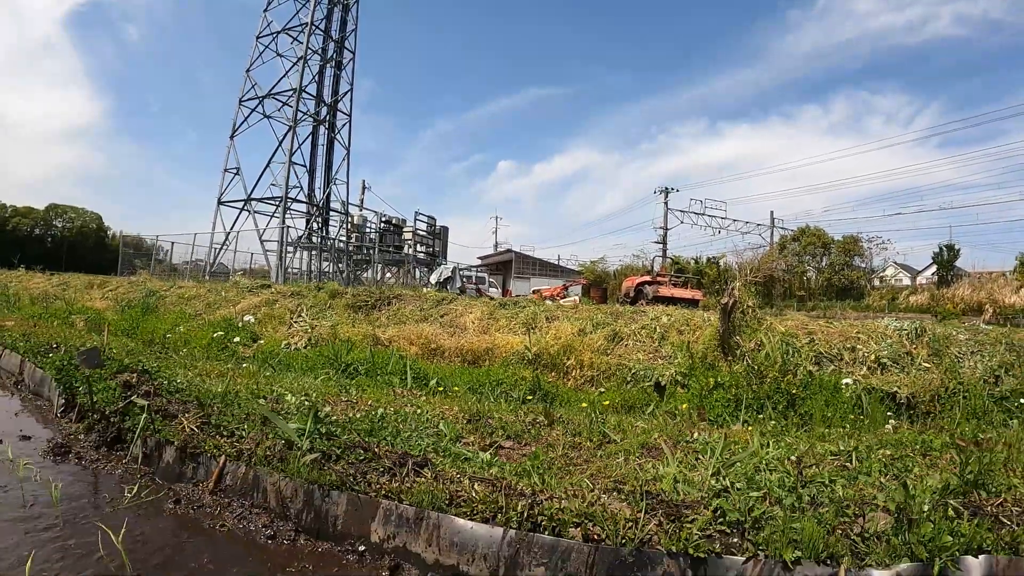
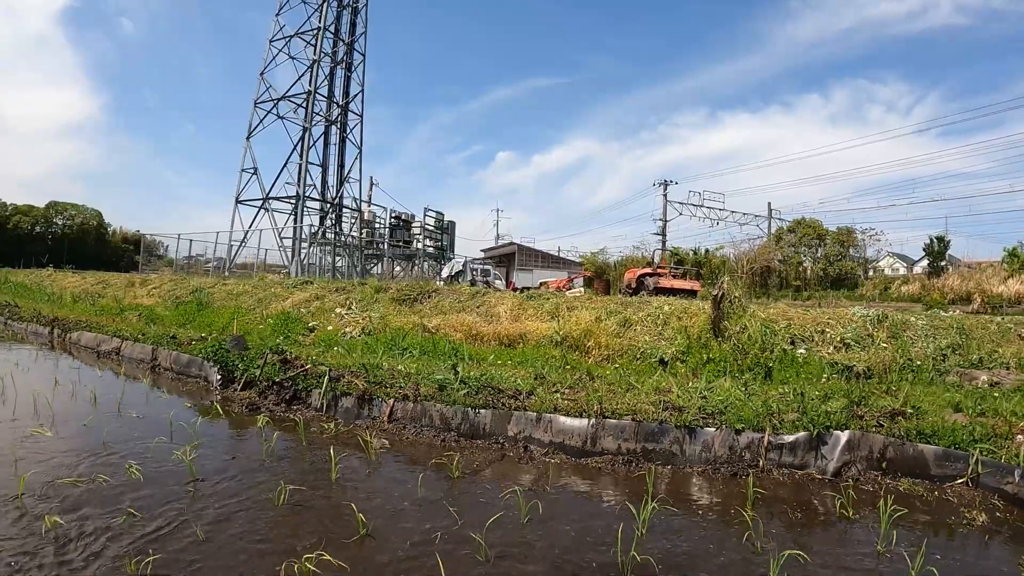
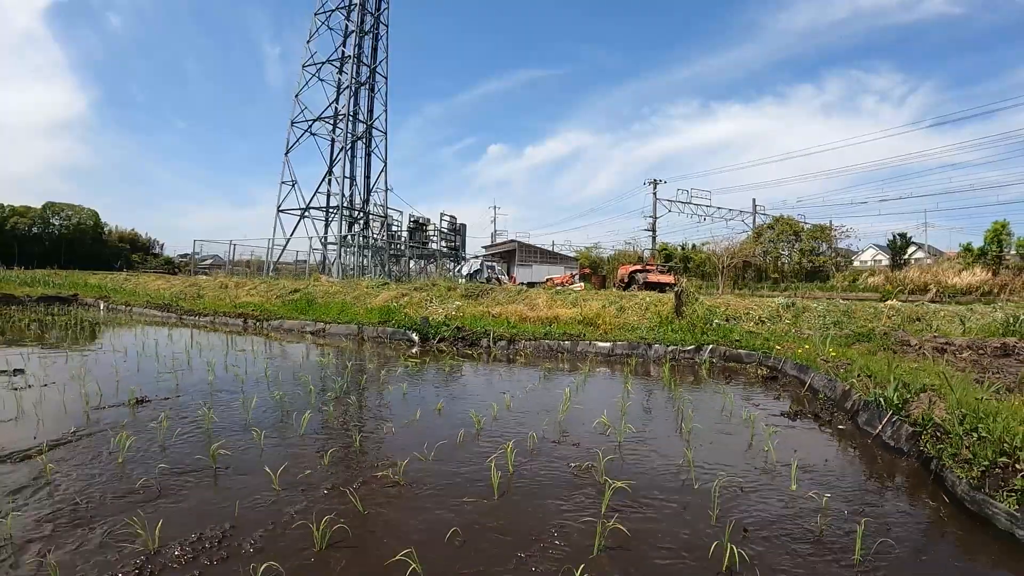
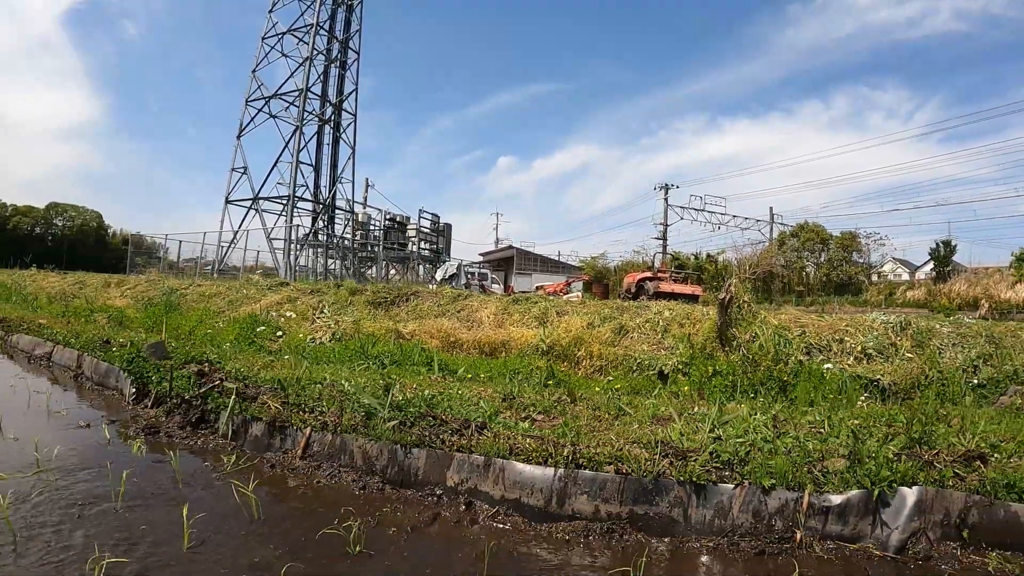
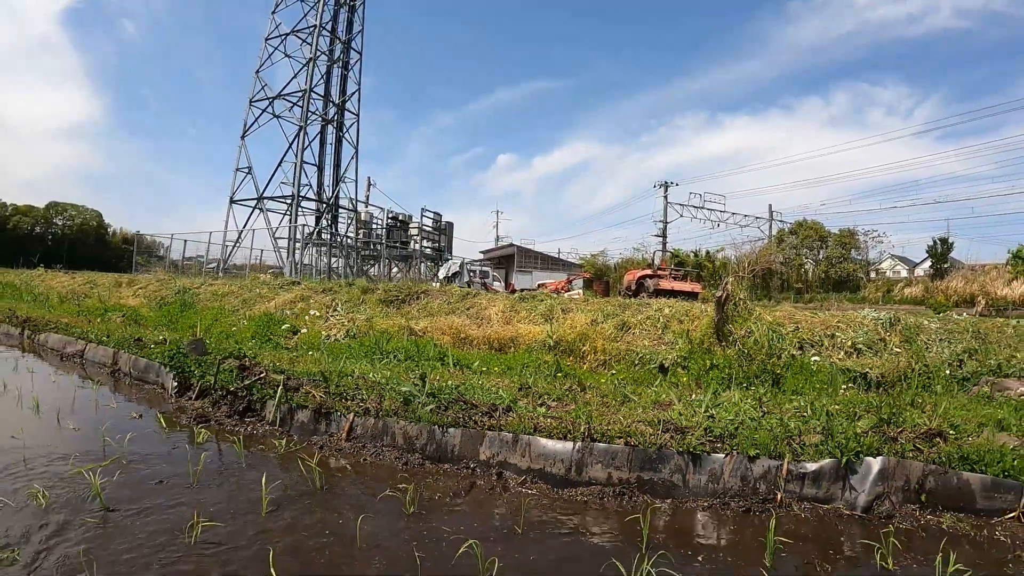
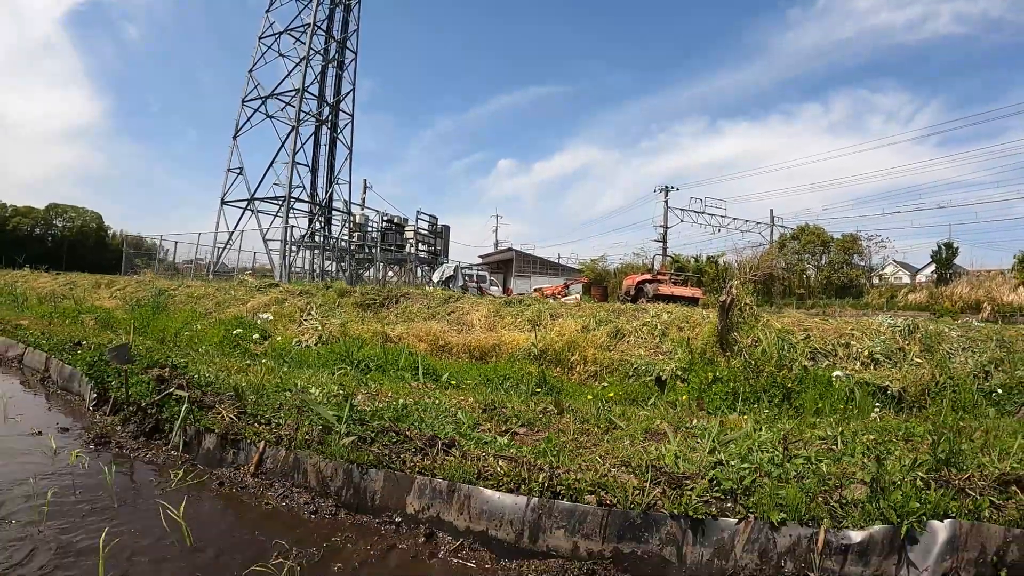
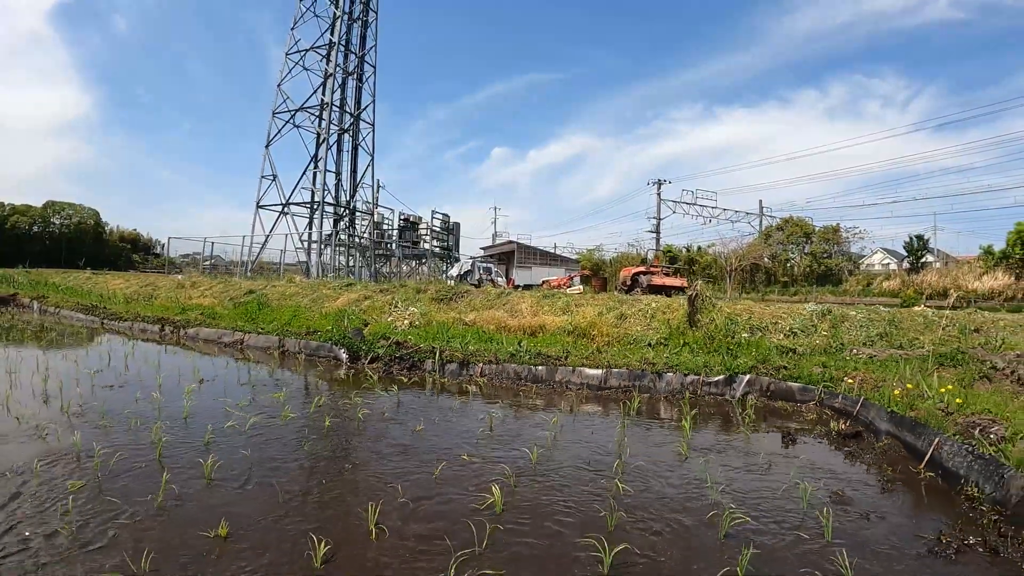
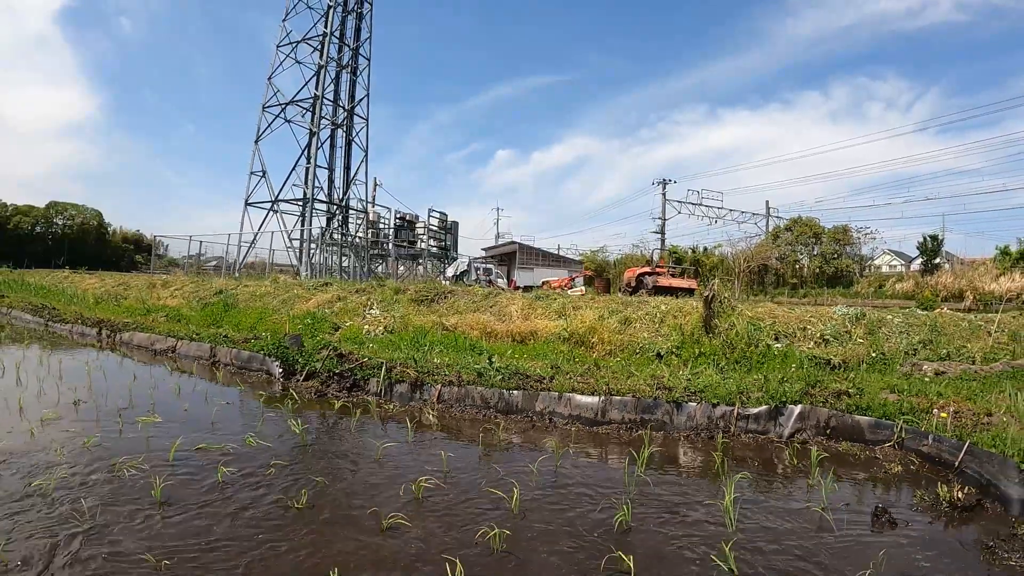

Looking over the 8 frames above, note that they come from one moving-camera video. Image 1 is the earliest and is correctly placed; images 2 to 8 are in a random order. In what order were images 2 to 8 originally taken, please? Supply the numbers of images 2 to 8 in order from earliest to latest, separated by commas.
6, 4, 5, 2, 8, 7, 3
